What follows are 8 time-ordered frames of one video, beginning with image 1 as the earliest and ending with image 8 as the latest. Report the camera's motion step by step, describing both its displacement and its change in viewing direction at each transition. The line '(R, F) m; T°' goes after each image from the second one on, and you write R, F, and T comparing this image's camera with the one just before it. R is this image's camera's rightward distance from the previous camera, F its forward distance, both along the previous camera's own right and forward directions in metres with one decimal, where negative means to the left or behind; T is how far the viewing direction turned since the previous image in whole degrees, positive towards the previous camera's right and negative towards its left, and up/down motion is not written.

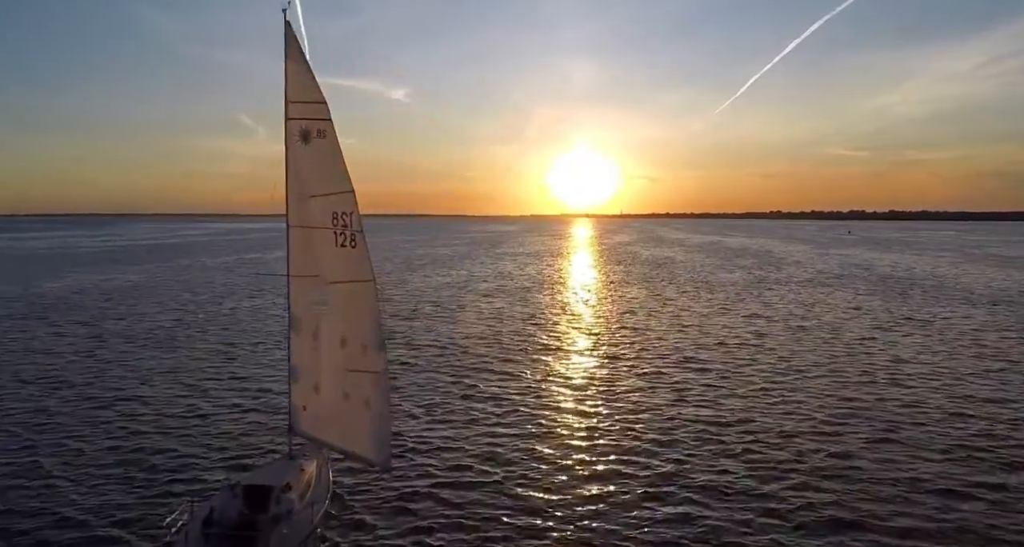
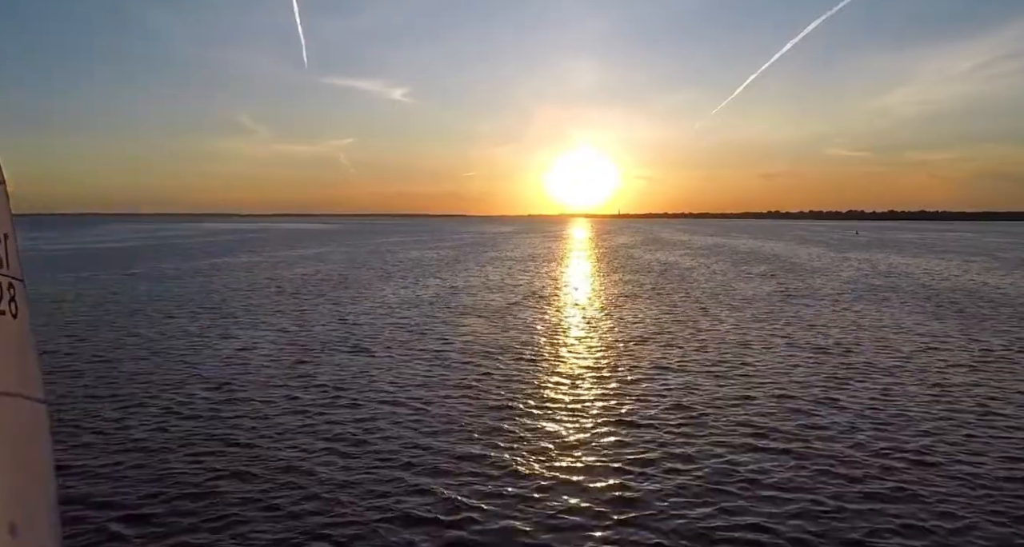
(+0.7, +6.5) m; 0°
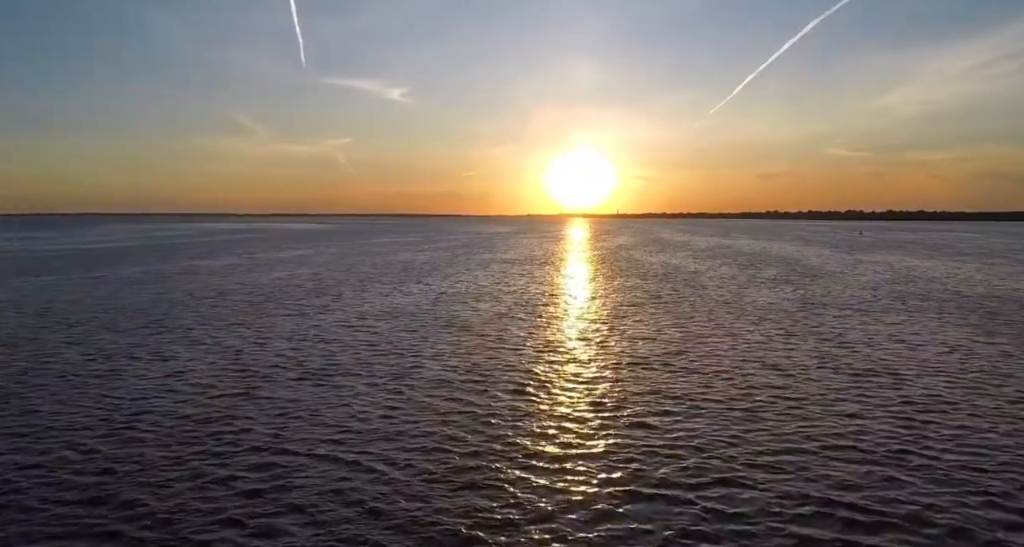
(+0.5, +3.9) m; 0°
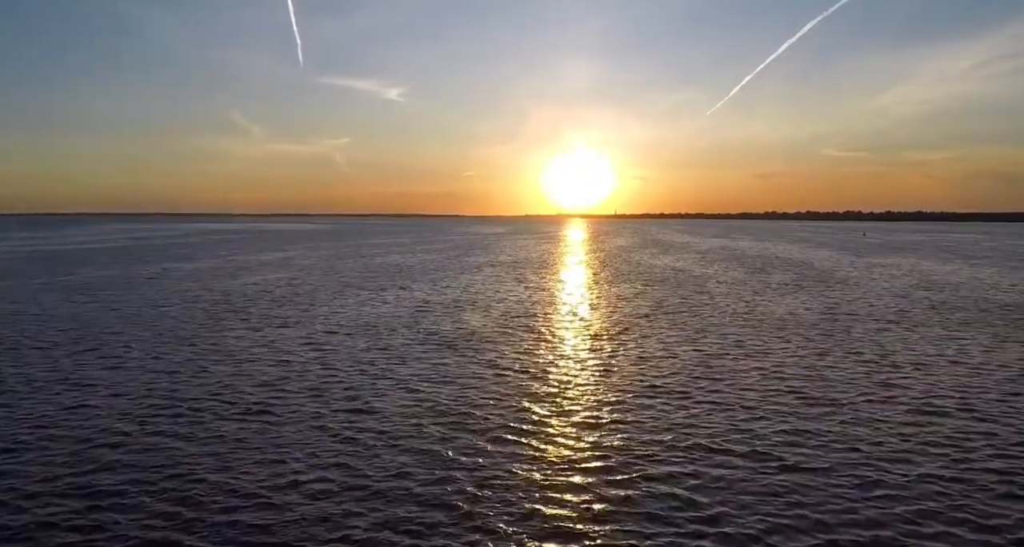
(+0.3, +3.6) m; 0°
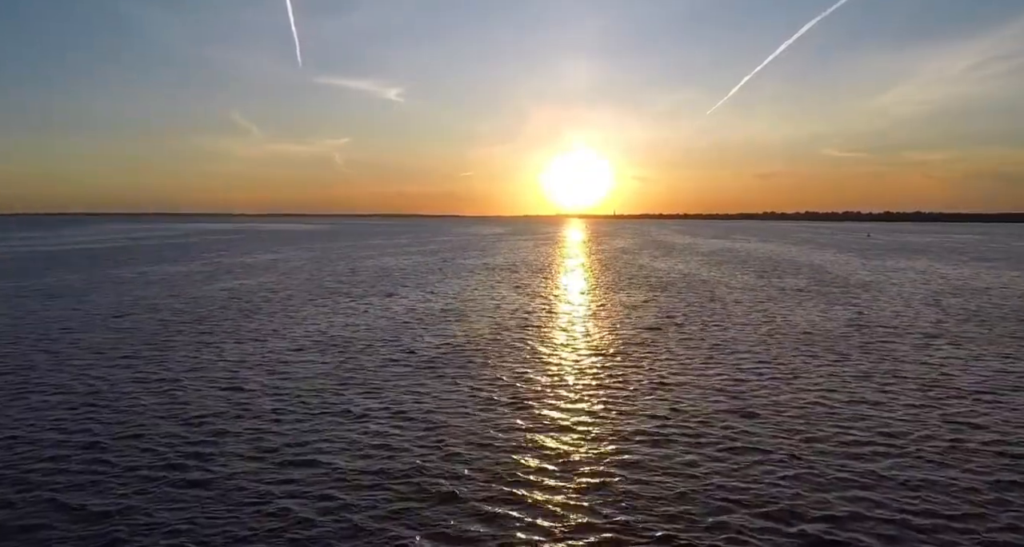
(+0.2, +3.3) m; 0°
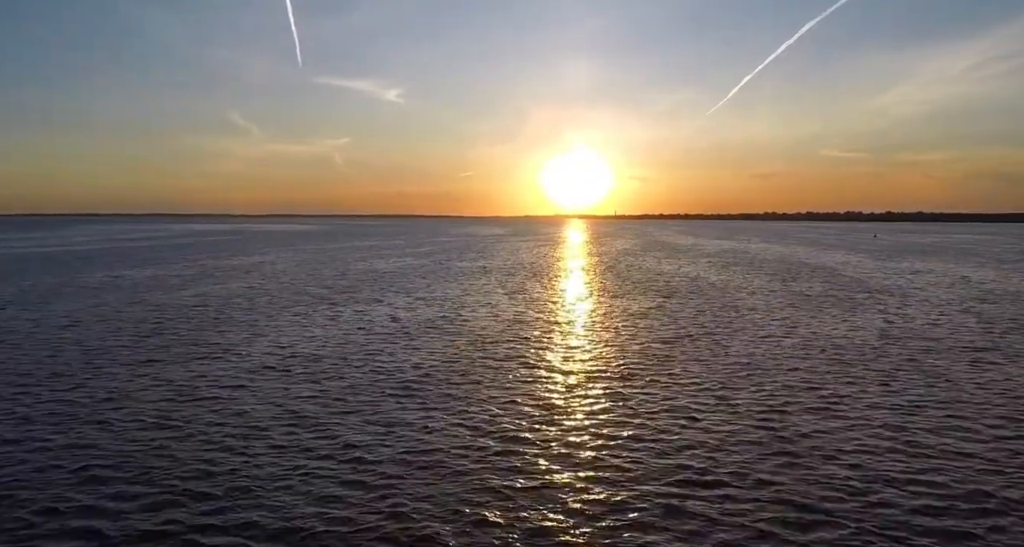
(+0.1, +3.3) m; 0°
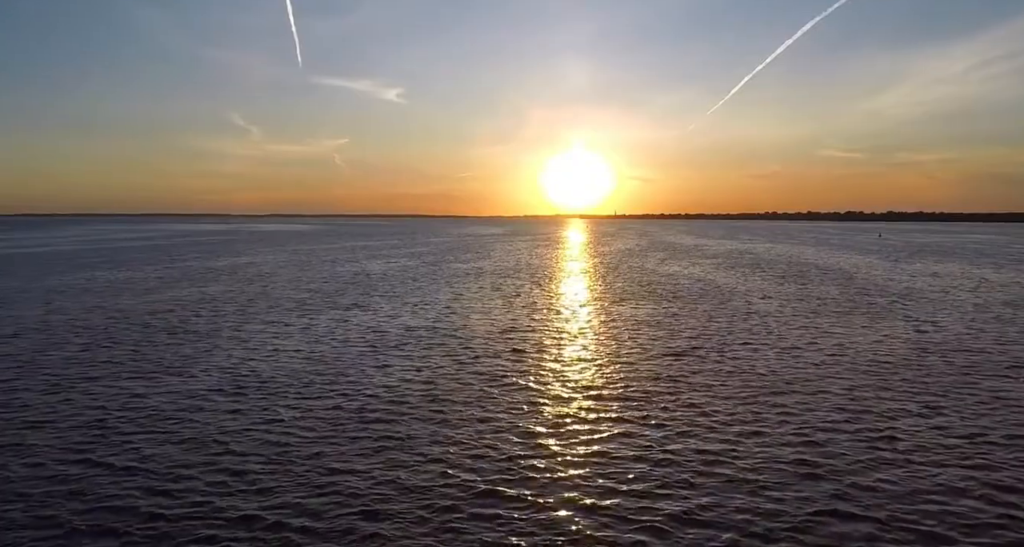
(+0.2, +3.0) m; 0°
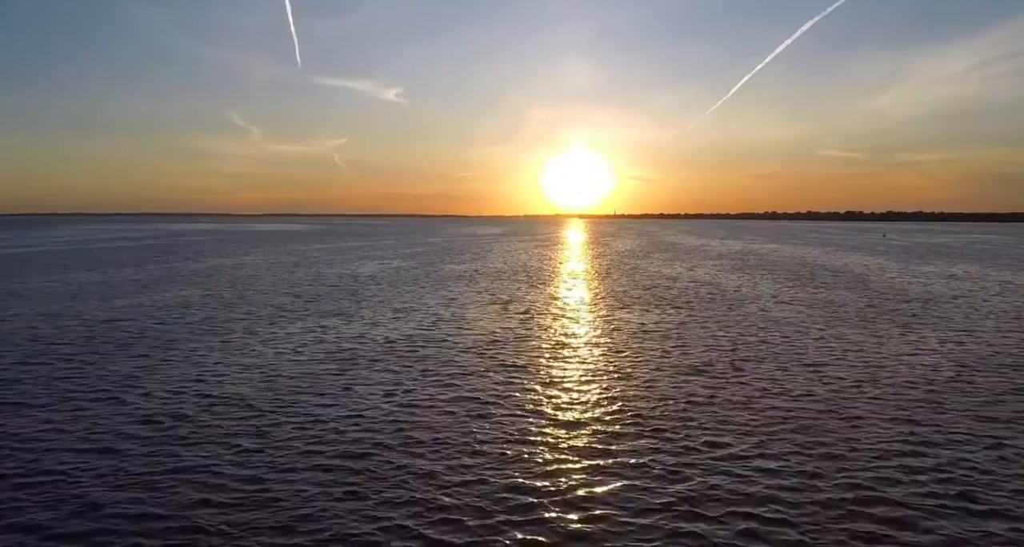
(+0.2, +2.7) m; 0°
